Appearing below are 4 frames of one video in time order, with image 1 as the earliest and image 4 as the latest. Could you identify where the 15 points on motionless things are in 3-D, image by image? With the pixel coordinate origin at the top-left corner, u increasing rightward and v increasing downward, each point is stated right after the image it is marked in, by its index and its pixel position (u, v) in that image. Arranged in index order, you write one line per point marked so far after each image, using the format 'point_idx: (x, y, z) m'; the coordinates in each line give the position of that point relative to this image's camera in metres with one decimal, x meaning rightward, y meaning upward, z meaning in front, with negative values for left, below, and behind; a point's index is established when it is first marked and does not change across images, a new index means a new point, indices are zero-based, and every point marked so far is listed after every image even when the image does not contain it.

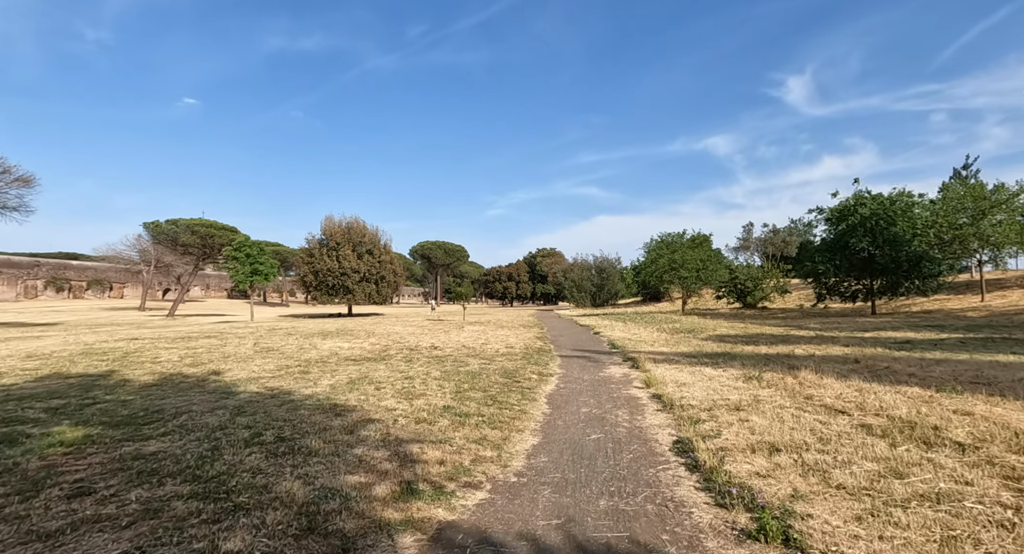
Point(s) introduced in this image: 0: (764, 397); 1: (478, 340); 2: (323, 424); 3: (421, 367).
0: (+3.5, -1.6, +7.5) m
1: (-1.0, -2.0, +17.3) m
2: (-2.0, -1.5, +5.7) m
3: (-1.7, -1.7, +10.4) m
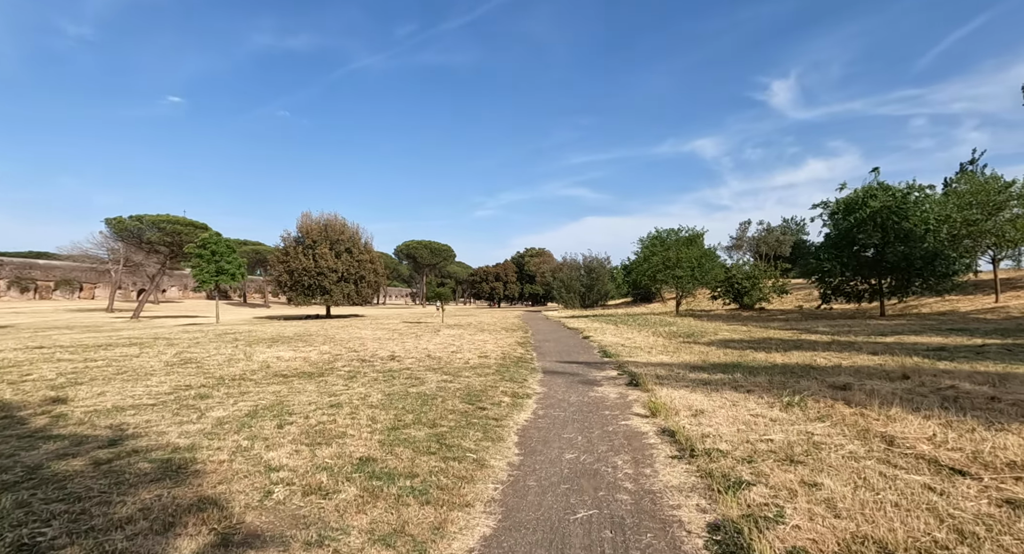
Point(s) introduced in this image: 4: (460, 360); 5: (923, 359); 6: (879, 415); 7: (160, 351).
0: (+3.0, -1.6, +5.3) m
1: (-1.7, -1.9, +15.1) m
2: (-2.4, -1.5, +3.5) m
3: (-2.2, -1.6, +8.1) m
4: (-1.1, -1.8, +11.8) m
5: (+8.8, -1.8, +11.7) m
6: (+4.1, -1.5, +6.0) m
7: (-8.3, -1.8, +12.9) m
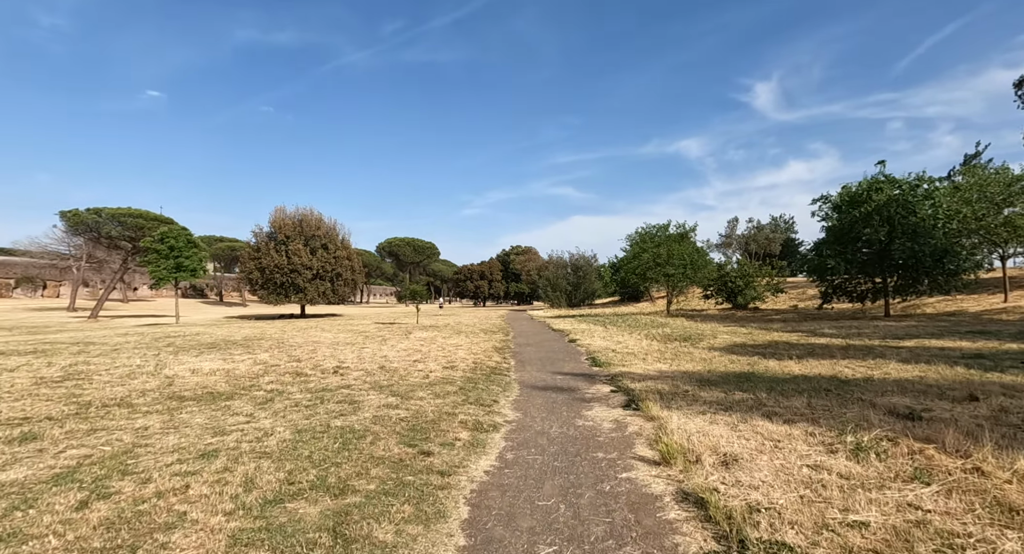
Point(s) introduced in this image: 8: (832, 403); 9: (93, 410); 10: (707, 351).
0: (+2.7, -1.5, +3.3) m
1: (-2.3, -1.8, +13.0) m
2: (-2.7, -1.4, +1.4) m
3: (-2.7, -1.6, +6.0) m
4: (-1.6, -1.7, +9.8) m
5: (+8.3, -1.7, +9.8) m
6: (+3.7, -1.4, +4.1) m
7: (-8.9, -1.6, +10.6) m
8: (+4.0, -1.6, +6.9) m
9: (-4.9, -1.5, +6.4) m
10: (+5.3, -2.0, +14.7) m
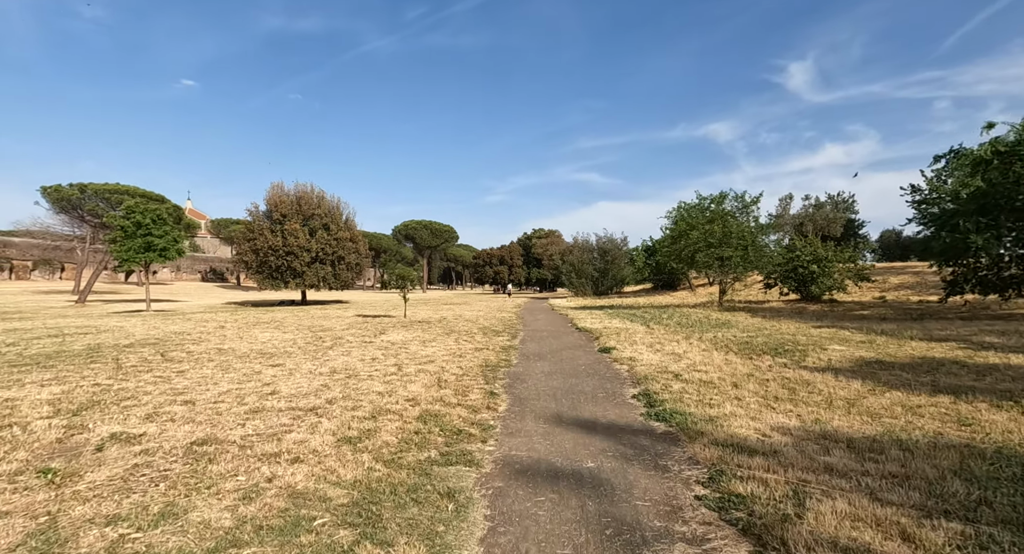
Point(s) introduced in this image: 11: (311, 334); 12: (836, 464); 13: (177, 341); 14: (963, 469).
0: (+2.1, -1.4, -2.5) m
1: (-2.4, -1.5, +7.4) m
2: (-3.3, -1.3, -4.2) m
3: (-3.1, -1.4, +0.4) m
4: (-1.9, -1.4, +4.1) m
5: (+8.0, -1.5, +3.8) m
6: (+3.2, -1.4, -1.8) m
7: (-9.1, -1.3, +5.3) m
8: (+3.6, -1.4, +1.0) m
9: (-5.3, -1.3, +0.9) m
10: (+5.2, -1.6, +8.8) m
11: (-5.8, -1.6, +15.6) m
12: (+2.9, -1.7, +5.1) m
13: (-8.0, -1.5, +12.9) m
14: (+4.0, -1.6, +4.8) m
